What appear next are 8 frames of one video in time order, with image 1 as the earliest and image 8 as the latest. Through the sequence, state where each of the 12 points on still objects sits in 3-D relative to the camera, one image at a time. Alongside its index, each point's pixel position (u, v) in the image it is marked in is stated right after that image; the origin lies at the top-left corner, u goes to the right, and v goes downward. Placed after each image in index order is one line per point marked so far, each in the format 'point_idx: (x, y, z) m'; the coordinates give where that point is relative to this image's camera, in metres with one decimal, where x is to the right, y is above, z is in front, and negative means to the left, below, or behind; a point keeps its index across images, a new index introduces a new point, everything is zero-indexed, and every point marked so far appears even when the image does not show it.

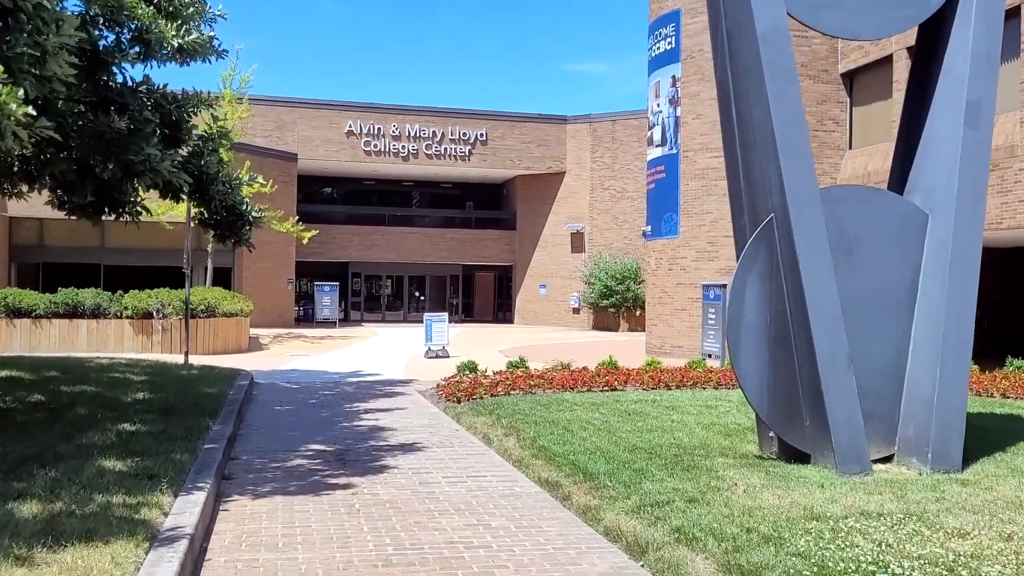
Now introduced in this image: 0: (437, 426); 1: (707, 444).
0: (-0.9, -1.7, +10.8) m
1: (+1.9, -1.6, +8.8) m
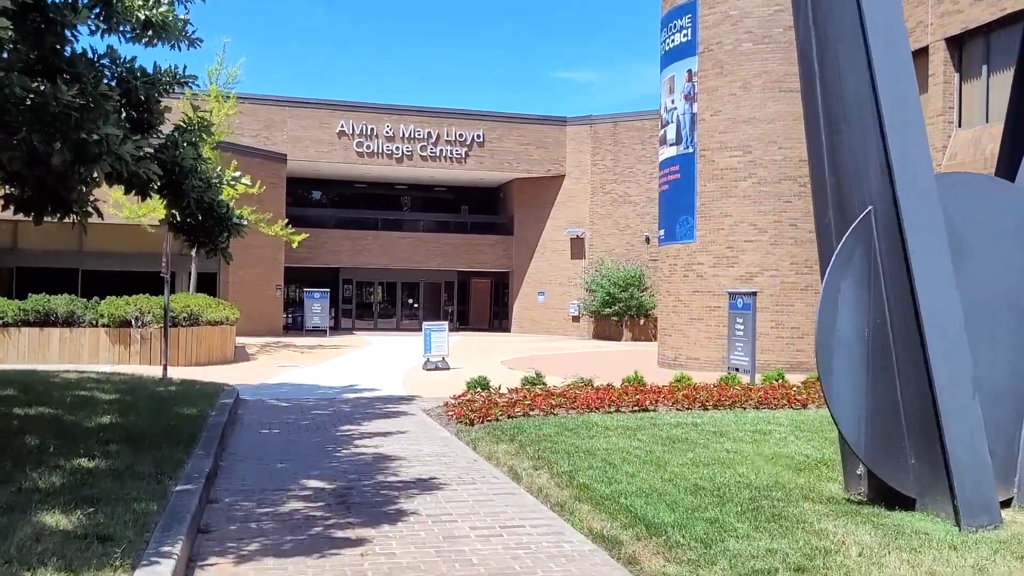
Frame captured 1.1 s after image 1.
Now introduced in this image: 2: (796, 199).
0: (-0.6, -1.8, +9.3) m
1: (+2.2, -1.6, +7.4) m
2: (+6.4, +2.0, +19.9) m
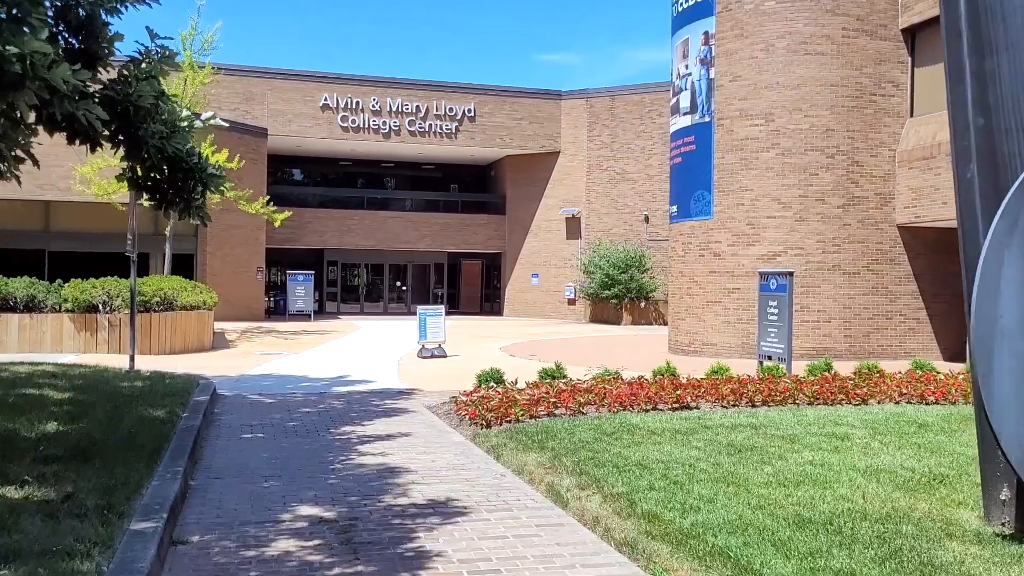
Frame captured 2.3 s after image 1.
0: (-0.4, -1.6, +7.7) m
1: (+2.6, -1.5, +5.8) m
2: (+6.5, +2.4, +18.4) m
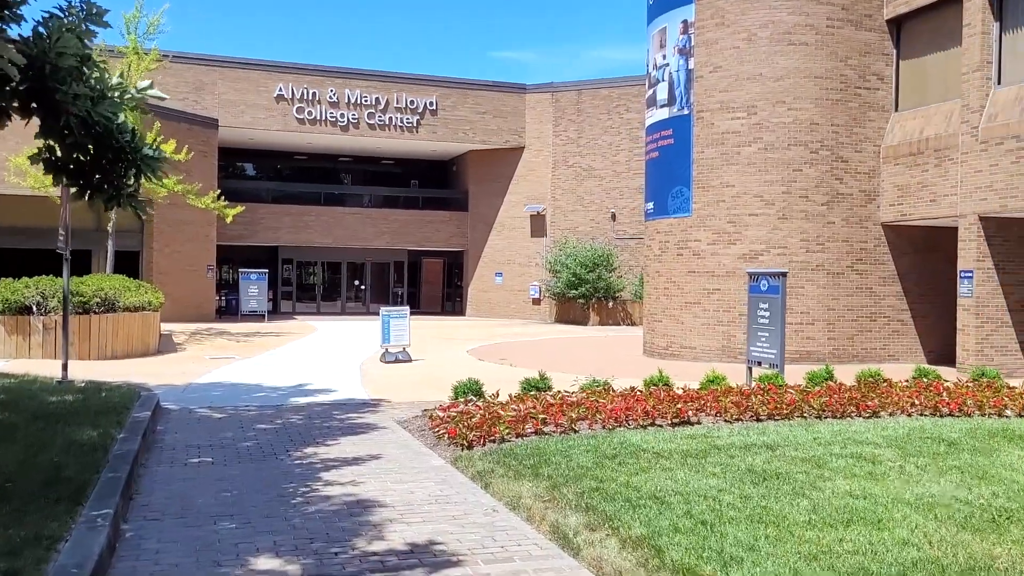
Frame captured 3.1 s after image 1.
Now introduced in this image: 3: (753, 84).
0: (-0.4, -1.6, +6.7) m
1: (+2.6, -1.5, +4.9) m
2: (+5.9, +2.4, +17.6) m
3: (+4.9, +4.1, +17.9) m
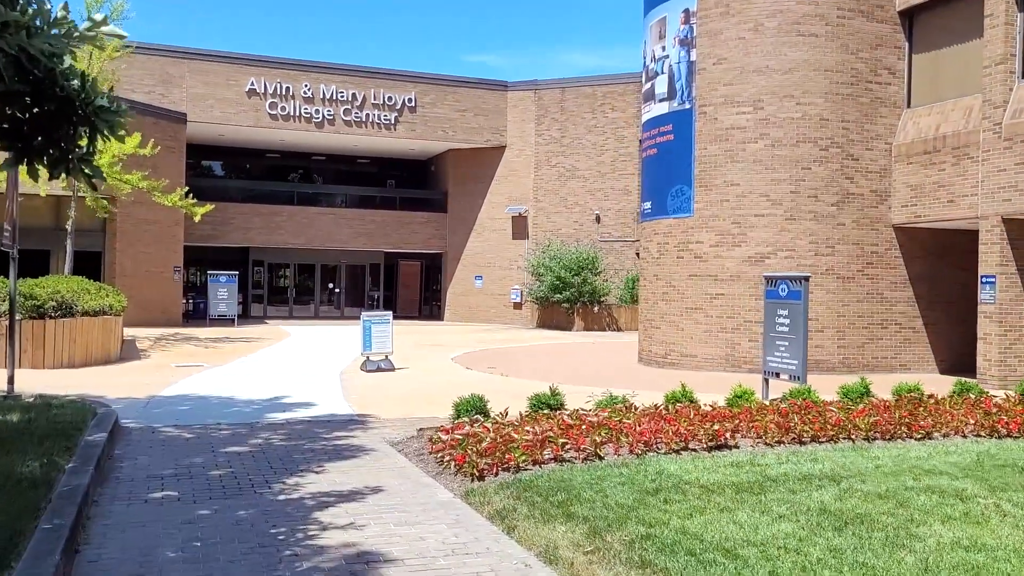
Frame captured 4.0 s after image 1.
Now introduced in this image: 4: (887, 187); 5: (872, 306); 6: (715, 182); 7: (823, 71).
0: (-0.2, -1.6, +5.5) m
1: (+2.9, -1.5, +3.8) m
2: (+5.7, +2.3, +16.7) m
3: (+4.7, +4.0, +16.9) m
4: (+7.2, +1.9, +17.0) m
5: (+6.9, -0.3, +16.9) m
6: (+4.0, +2.1, +17.2) m
7: (+5.9, +4.1, +16.7) m
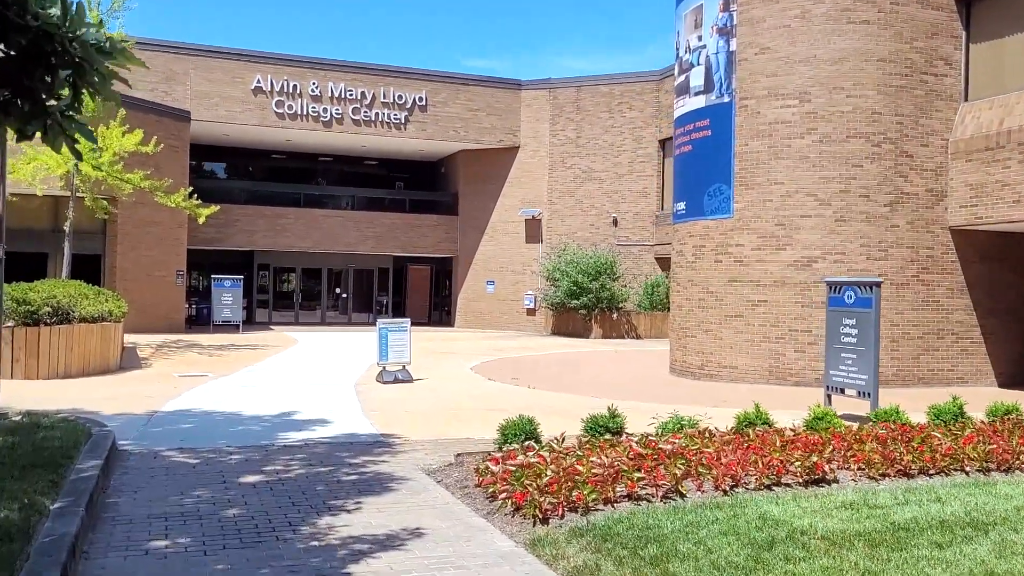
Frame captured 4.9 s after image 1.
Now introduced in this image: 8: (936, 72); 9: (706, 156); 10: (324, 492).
0: (+0.3, -1.7, +4.3) m
1: (+3.4, -1.6, +2.6) m
2: (+6.2, +2.2, +15.5) m
3: (+5.2, +3.9, +15.7) m
4: (+7.7, +1.8, +15.8) m
5: (+7.4, -0.5, +15.7) m
6: (+4.5, +2.0, +16.0) m
7: (+6.4, +4.0, +15.5) m
8: (+7.6, +3.9, +15.8) m
9: (+3.7, +2.5, +16.8) m
10: (-1.6, -1.7, +7.3) m
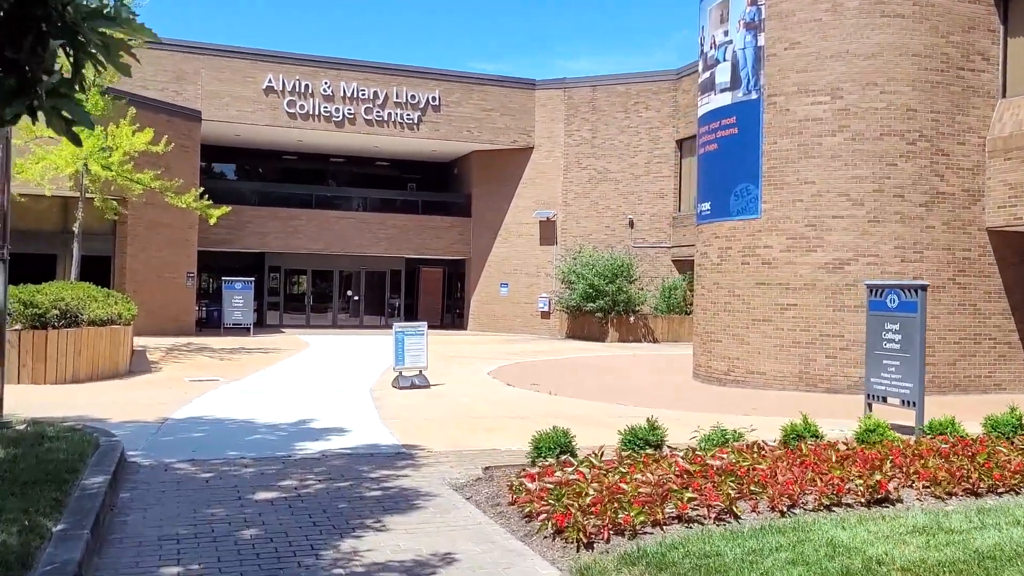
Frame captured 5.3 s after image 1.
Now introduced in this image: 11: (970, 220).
0: (+0.5, -1.7, +3.8) m
1: (+3.6, -1.6, +2.1) m
2: (+6.6, +2.2, +15.0) m
3: (+5.6, +3.9, +15.2) m
4: (+8.1, +1.8, +15.2) m
5: (+7.7, -0.5, +15.2) m
6: (+4.8, +1.9, +15.5) m
7: (+6.7, +3.9, +15.0) m
8: (+7.9, +3.8, +15.2) m
9: (+4.1, +2.5, +16.3) m
10: (-1.3, -1.7, +6.8) m
11: (+7.9, +1.2, +15.2) m
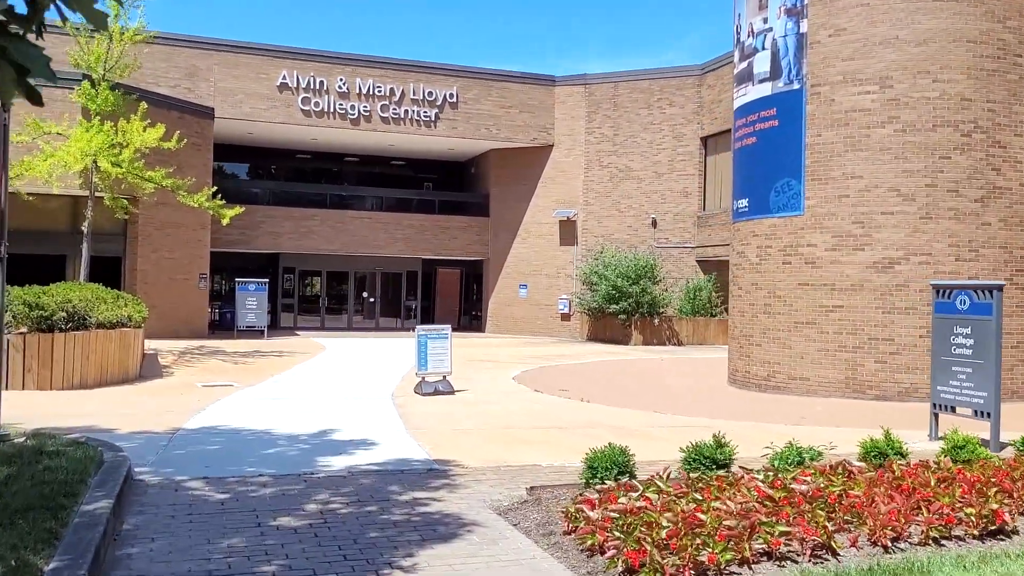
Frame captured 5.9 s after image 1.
0: (+0.9, -1.7, +3.0) m
1: (+3.9, -1.6, +1.2) m
2: (+7.1, +2.1, +14.1) m
3: (+6.1, +3.9, +14.3) m
4: (+8.5, +1.8, +14.3) m
5: (+8.2, -0.5, +14.3) m
6: (+5.3, +1.9, +14.6) m
7: (+7.2, +3.9, +14.1) m
8: (+8.4, +3.8, +14.3) m
9: (+4.6, +2.4, +15.4) m
10: (-0.9, -1.7, +6.0) m
11: (+8.3, +1.2, +14.3) m
